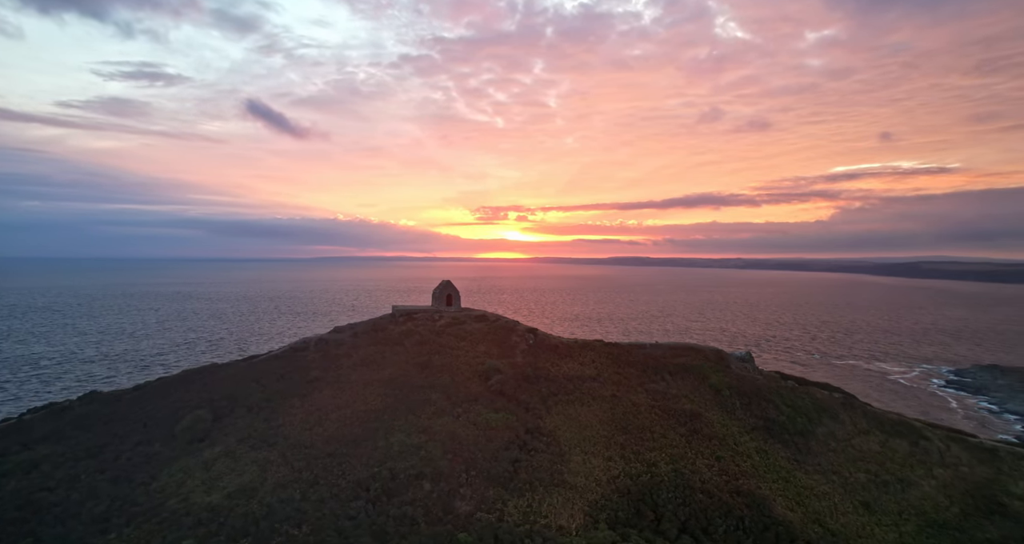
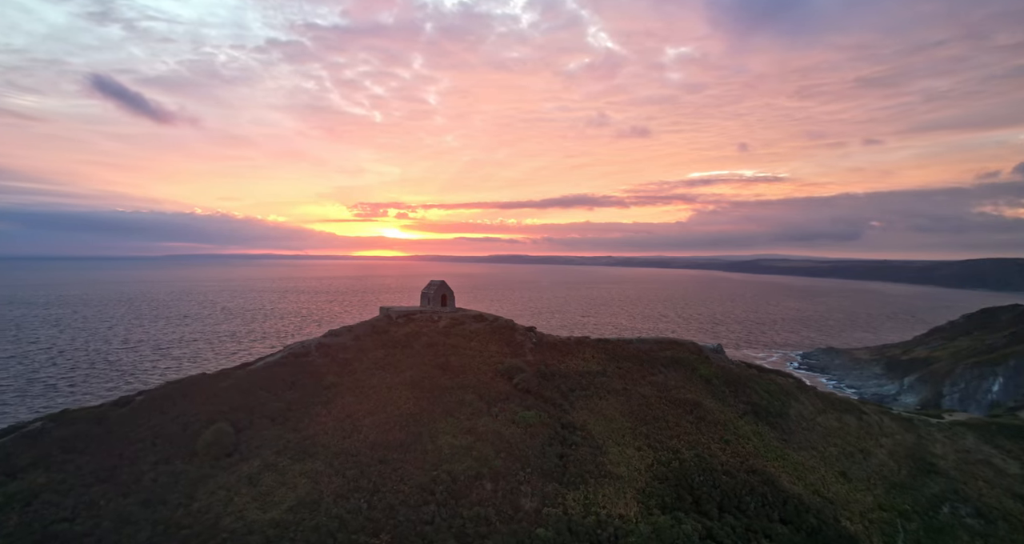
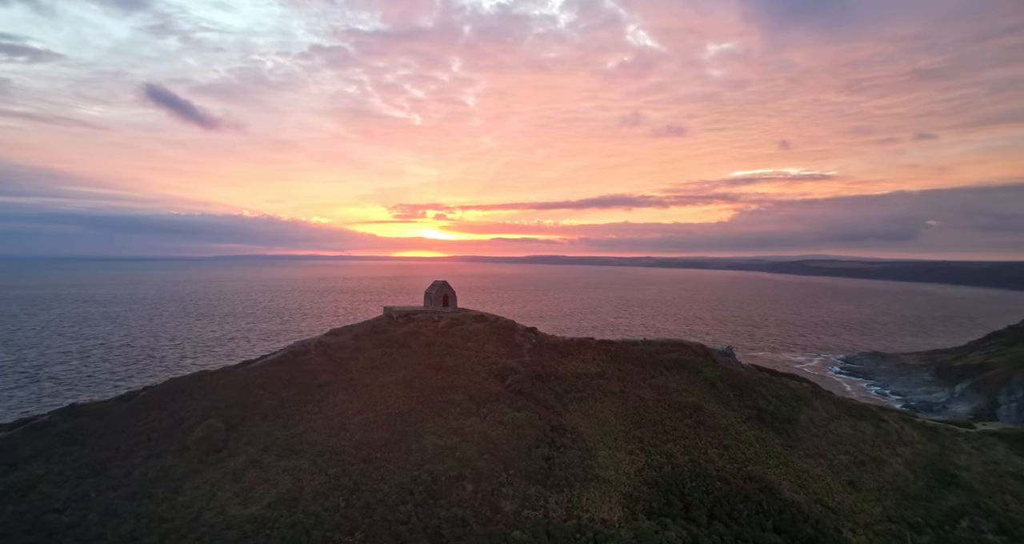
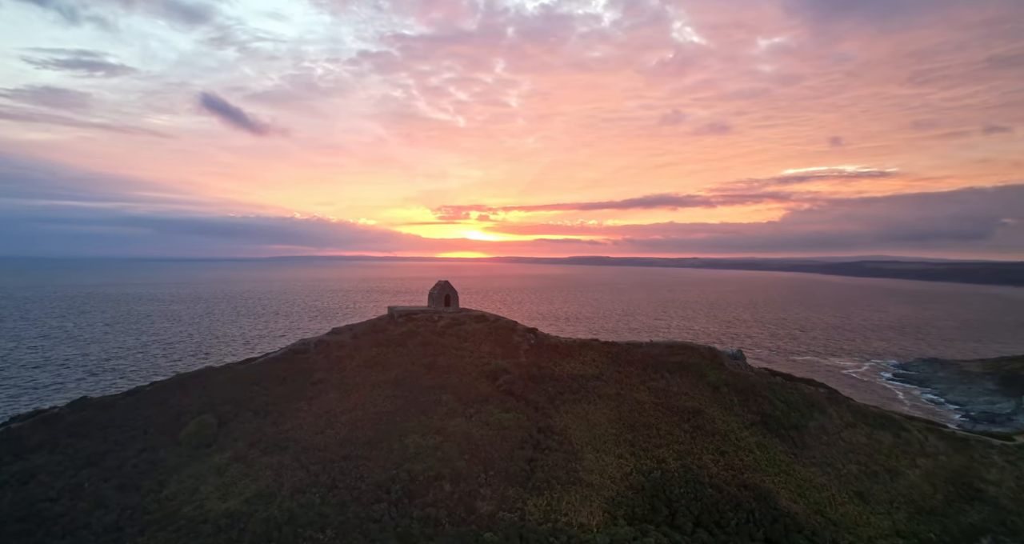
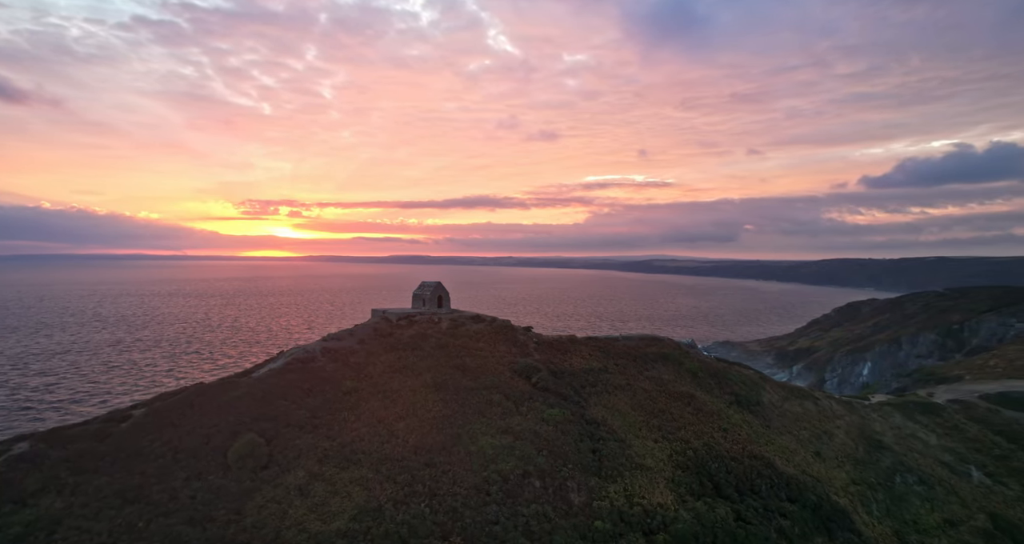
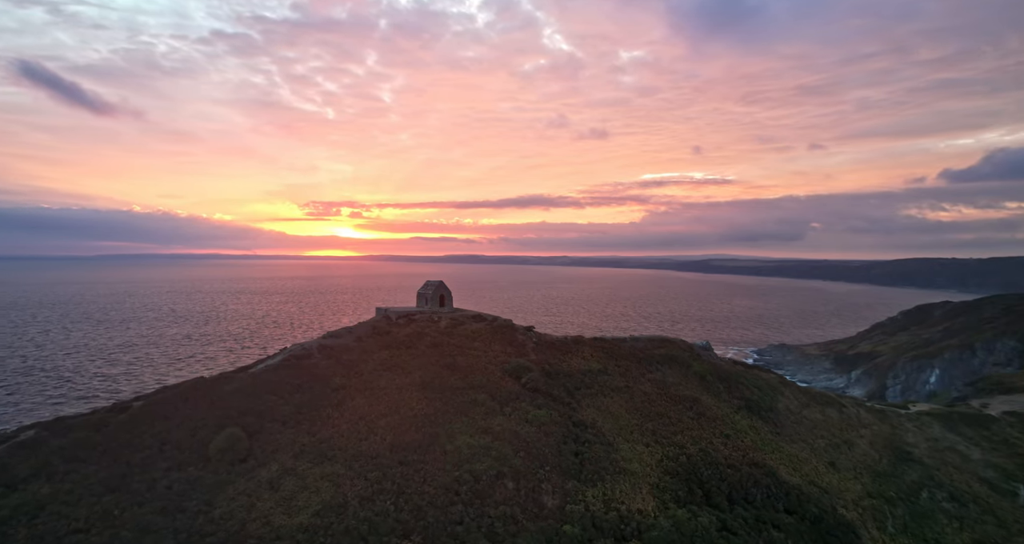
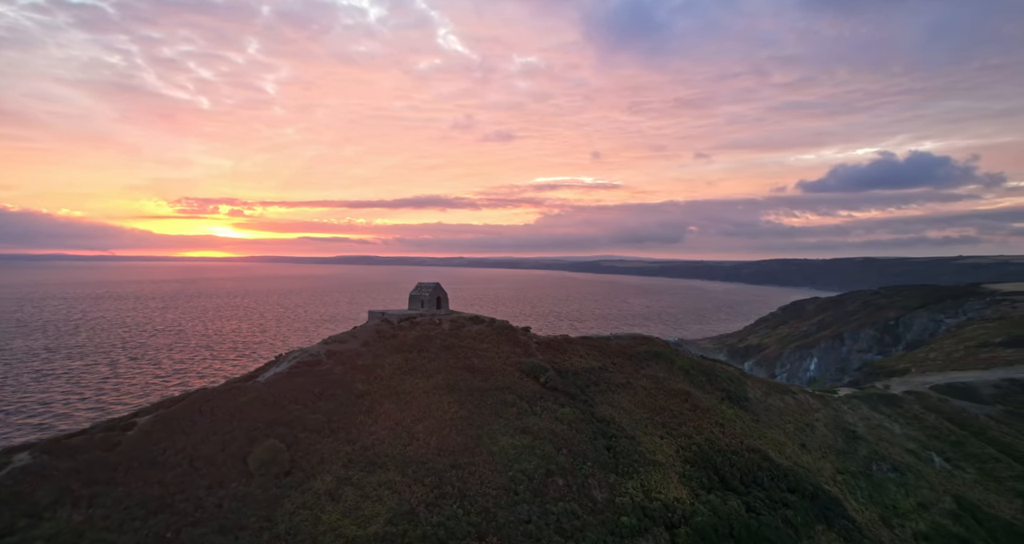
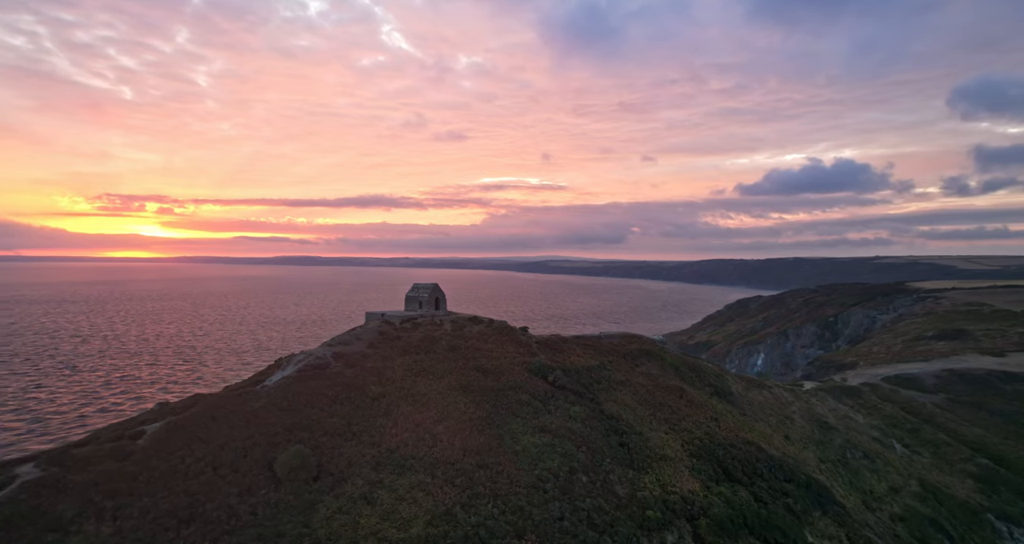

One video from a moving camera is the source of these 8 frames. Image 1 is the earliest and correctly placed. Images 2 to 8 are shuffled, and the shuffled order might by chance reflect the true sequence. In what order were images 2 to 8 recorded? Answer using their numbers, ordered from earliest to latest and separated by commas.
4, 3, 2, 6, 5, 7, 8
